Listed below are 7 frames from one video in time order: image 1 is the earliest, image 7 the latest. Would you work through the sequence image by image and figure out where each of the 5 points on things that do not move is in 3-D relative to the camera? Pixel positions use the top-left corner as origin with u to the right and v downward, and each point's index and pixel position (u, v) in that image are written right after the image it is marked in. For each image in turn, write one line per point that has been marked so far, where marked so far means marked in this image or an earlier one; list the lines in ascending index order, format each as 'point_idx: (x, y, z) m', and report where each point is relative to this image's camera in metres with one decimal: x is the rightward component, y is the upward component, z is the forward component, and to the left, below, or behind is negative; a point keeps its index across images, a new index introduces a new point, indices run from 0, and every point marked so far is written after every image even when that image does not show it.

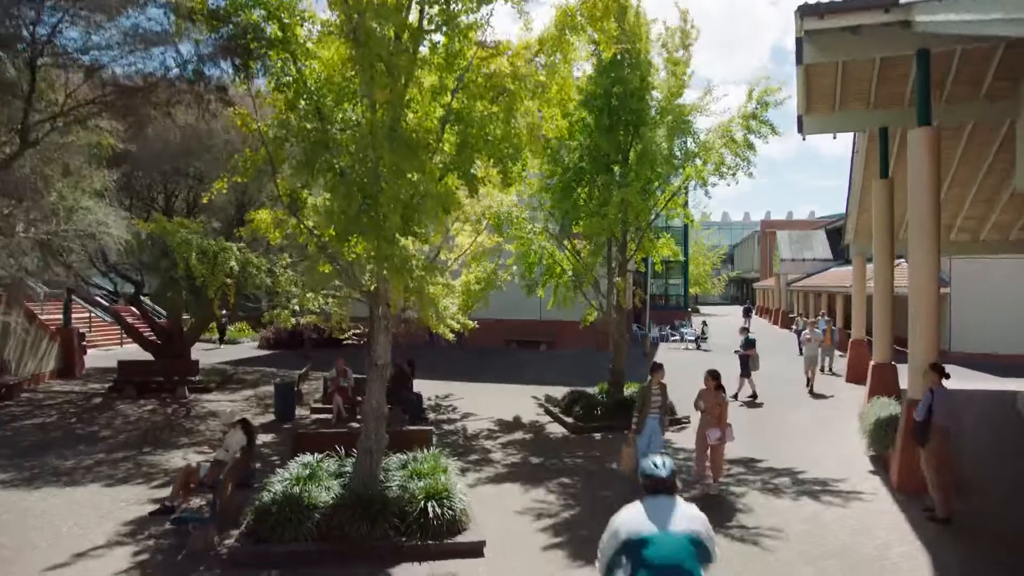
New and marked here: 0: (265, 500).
0: (-2.8, -2.4, +9.2) m
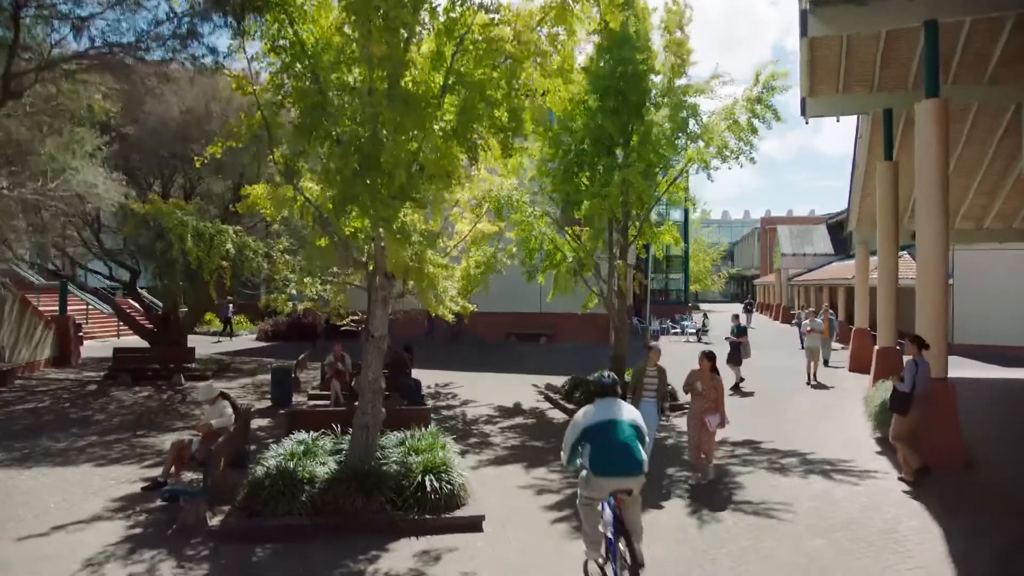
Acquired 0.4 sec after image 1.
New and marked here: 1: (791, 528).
0: (-2.8, -2.0, +9.0) m
1: (+3.0, -2.6, +8.6) m
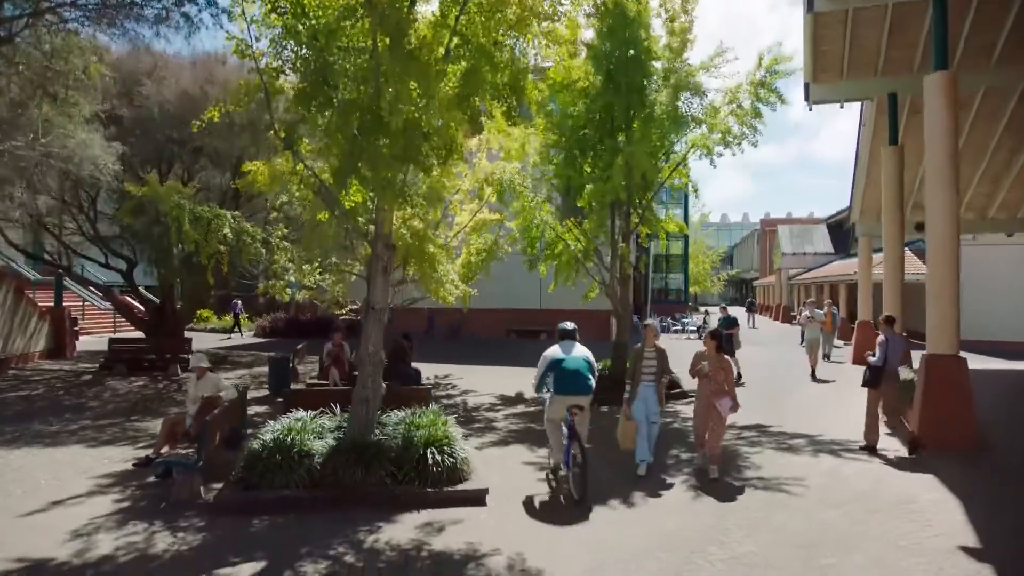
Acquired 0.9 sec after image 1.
0: (-2.8, -1.7, +8.7) m
1: (+3.0, -2.2, +8.3) m
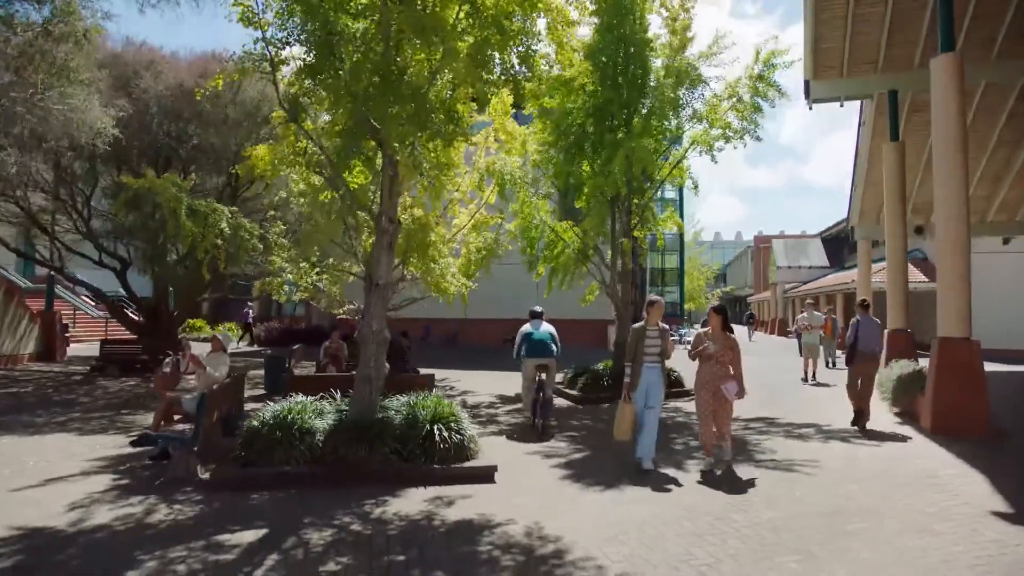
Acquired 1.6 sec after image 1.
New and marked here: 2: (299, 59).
0: (-2.7, -1.4, +8.4) m
1: (+3.1, -1.9, +8.1) m
2: (-2.3, +2.5, +8.8) m
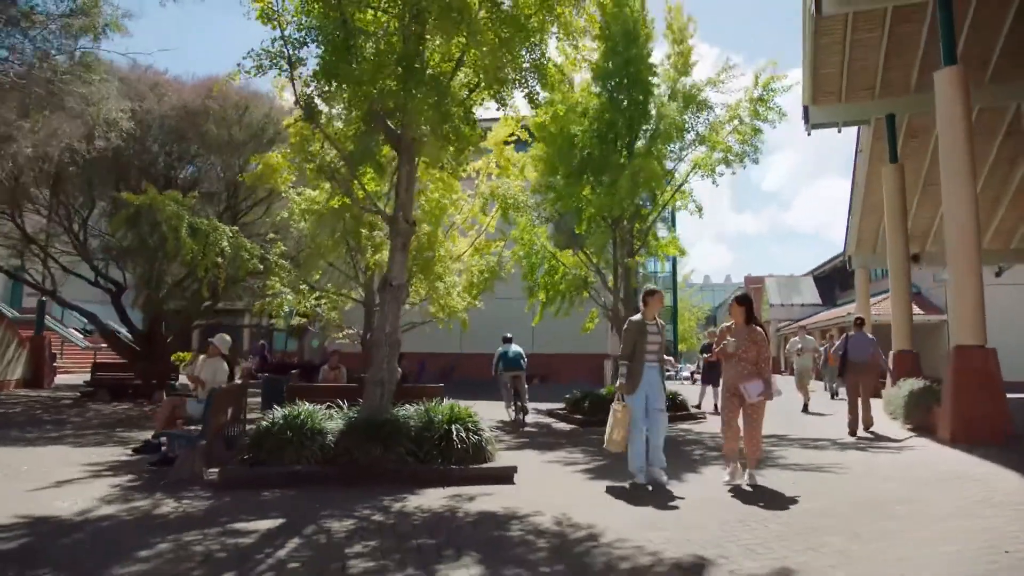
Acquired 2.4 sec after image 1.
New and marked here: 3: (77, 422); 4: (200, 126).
0: (-2.5, -1.4, +8.2) m
1: (+3.3, -1.9, +7.9) m
2: (-2.2, +2.5, +8.9) m
3: (-6.6, -2.0, +12.2) m
4: (-5.9, +3.1, +15.5) m
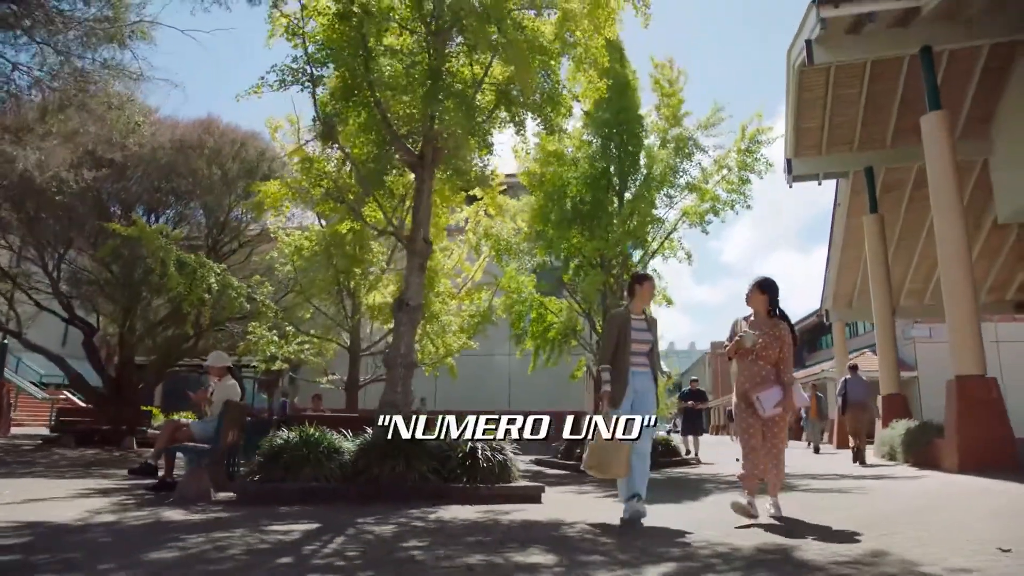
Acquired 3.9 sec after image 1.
0: (-2.3, -1.5, +7.8) m
1: (+3.5, -2.0, +7.9) m
2: (-1.9, +2.3, +8.9) m
3: (-6.6, -2.5, +11.4) m
4: (-6.1, +2.3, +15.3) m
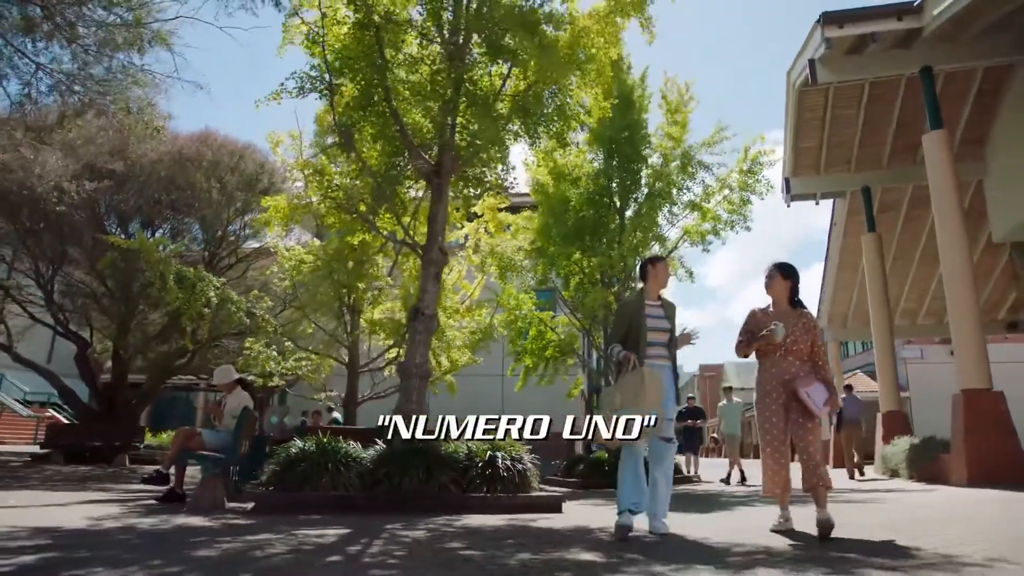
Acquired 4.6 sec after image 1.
0: (-2.1, -1.6, +7.6) m
1: (+3.7, -2.1, +7.9) m
2: (-1.7, +2.2, +8.8) m
3: (-6.5, -2.6, +11.1) m
4: (-6.1, +2.0, +15.2) m
